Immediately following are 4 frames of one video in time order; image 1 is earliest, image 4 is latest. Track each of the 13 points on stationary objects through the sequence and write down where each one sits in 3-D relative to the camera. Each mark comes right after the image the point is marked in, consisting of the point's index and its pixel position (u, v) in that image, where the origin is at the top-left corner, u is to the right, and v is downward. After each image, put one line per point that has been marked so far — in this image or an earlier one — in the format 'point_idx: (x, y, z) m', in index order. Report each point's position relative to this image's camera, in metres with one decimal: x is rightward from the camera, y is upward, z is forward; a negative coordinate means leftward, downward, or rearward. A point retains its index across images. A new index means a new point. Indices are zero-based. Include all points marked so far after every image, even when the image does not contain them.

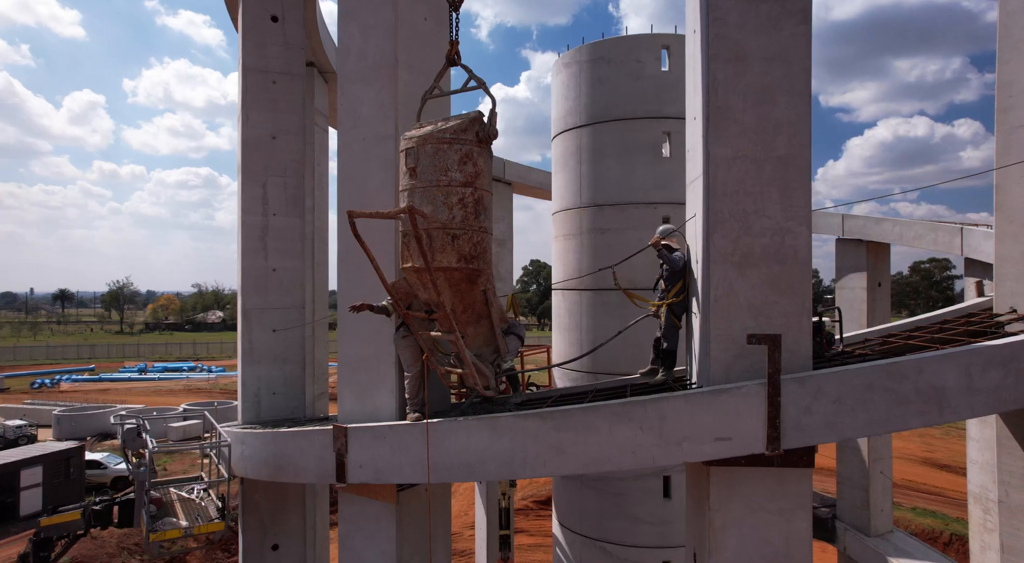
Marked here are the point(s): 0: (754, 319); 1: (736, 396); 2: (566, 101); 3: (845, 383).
0: (+2.3, -0.4, +6.2) m
1: (+2.1, -1.1, +5.9) m
2: (+1.1, +3.7, +13.2) m
3: (+3.1, -0.9, +5.9) m
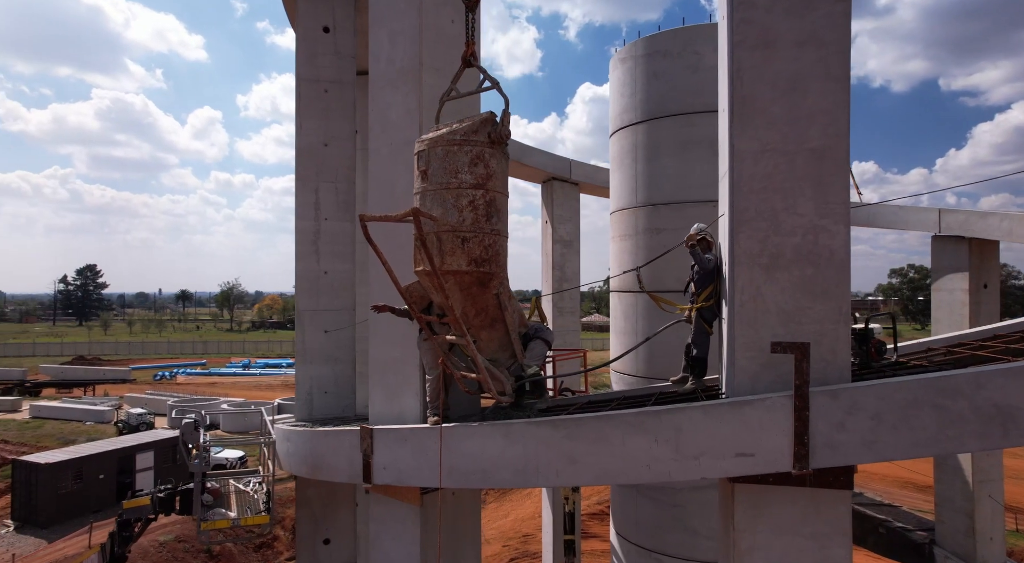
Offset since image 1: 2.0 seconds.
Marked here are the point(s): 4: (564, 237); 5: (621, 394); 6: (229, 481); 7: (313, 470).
0: (+2.4, -0.4, +5.7) m
1: (+2.1, -1.1, +5.5) m
2: (+2.2, +3.7, +12.9) m
3: (+3.1, -1.0, +5.3) m
4: (+1.6, +1.3, +19.5) m
5: (+1.2, -1.3, +7.2) m
6: (-4.5, -3.2, +10.1) m
7: (-2.5, -2.4, +8.2) m
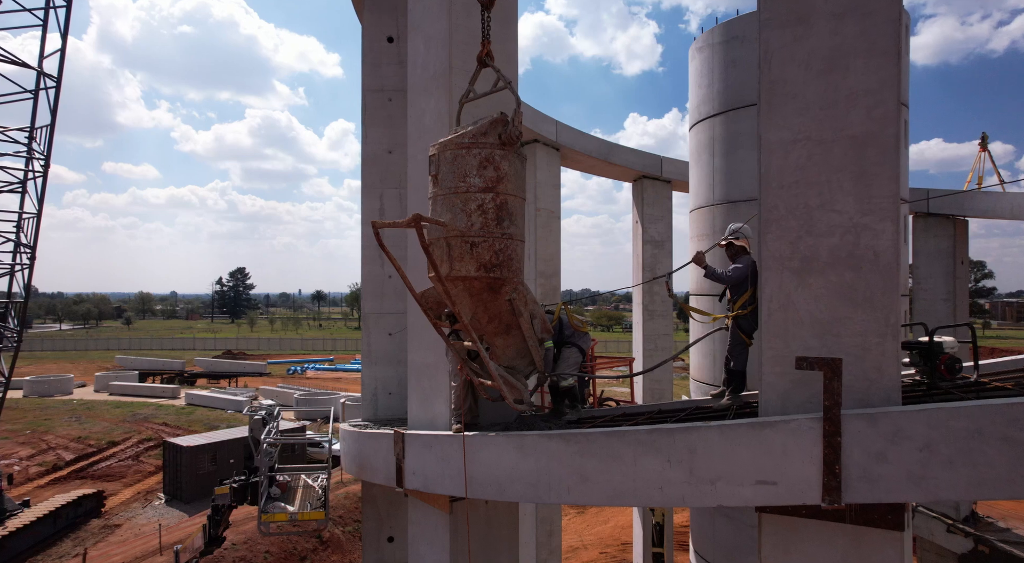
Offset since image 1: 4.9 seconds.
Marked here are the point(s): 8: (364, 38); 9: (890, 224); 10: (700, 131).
0: (+2.4, -0.4, +5.0) m
1: (+2.1, -1.1, +4.8) m
2: (+3.5, +3.6, +12.1) m
3: (+3.0, -1.0, +4.5) m
4: (+4.2, +1.3, +18.7) m
5: (+1.5, -1.3, +6.7) m
6: (-3.5, -3.3, +10.7) m
7: (-2.0, -2.5, +8.4) m
8: (-2.5, +4.2, +11.0) m
9: (+2.9, +0.4, +4.8) m
10: (+3.5, +2.9, +12.1) m
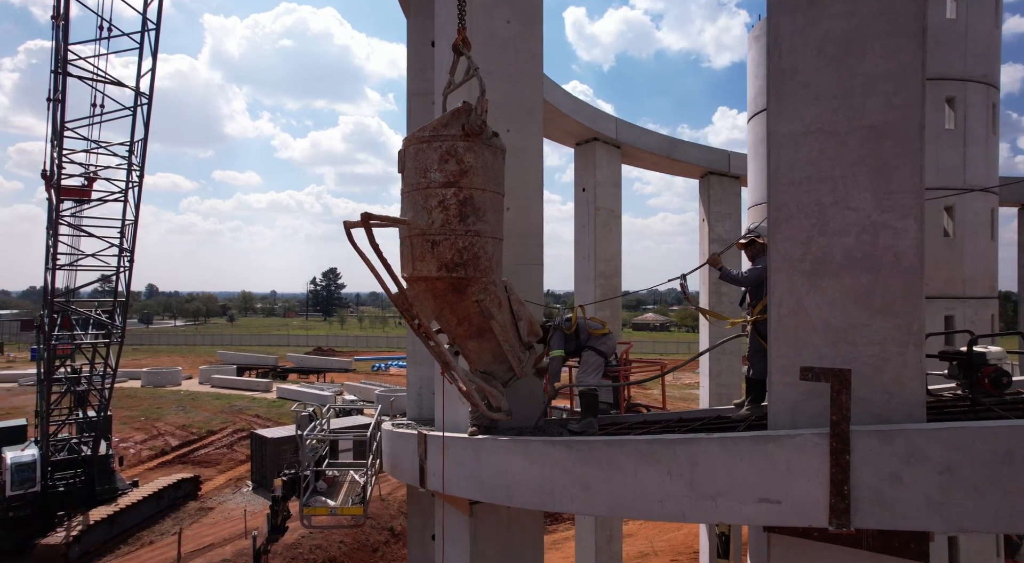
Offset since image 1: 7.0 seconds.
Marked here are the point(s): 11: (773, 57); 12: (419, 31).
0: (+2.3, -0.5, +4.6) m
1: (+1.9, -1.2, +4.5) m
2: (+4.4, +3.6, +11.5) m
3: (+2.8, -1.0, +4.0) m
4: (+5.9, +1.3, +18.0) m
5: (+1.7, -1.4, +6.4) m
6: (-2.8, -3.3, +11.0) m
7: (-1.6, -2.5, +8.5) m
8: (-1.8, +4.2, +11.2) m
9: (+2.7, +0.4, +4.4) m
10: (+4.4, +2.8, +11.5) m
11: (+2.0, +1.7, +4.8) m
12: (-1.6, +4.3, +11.1) m
